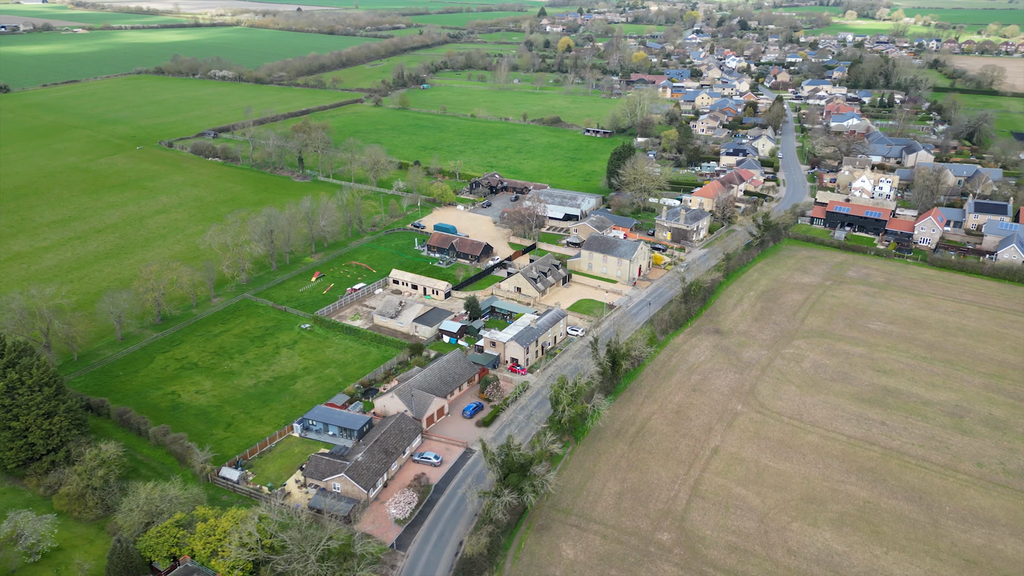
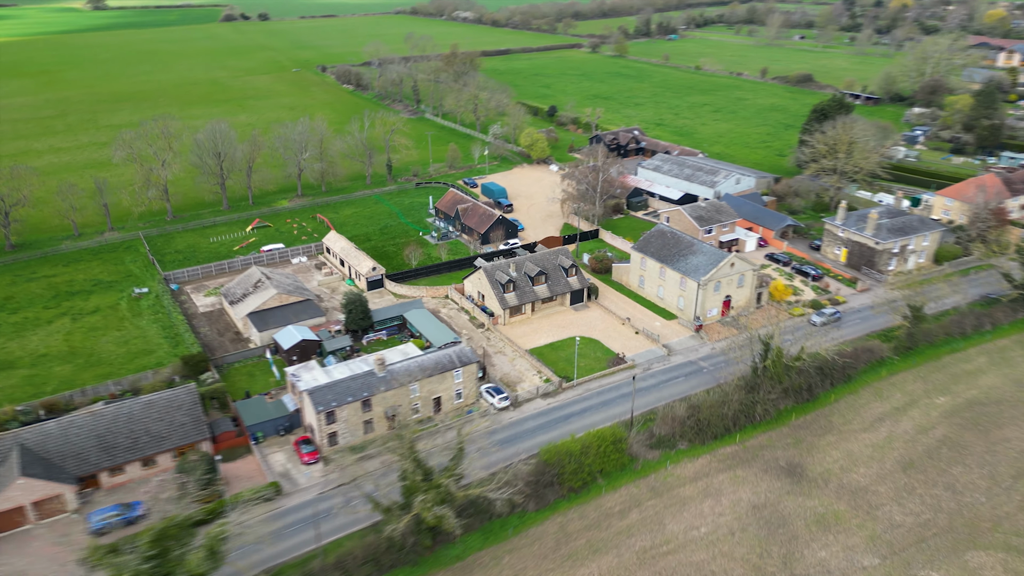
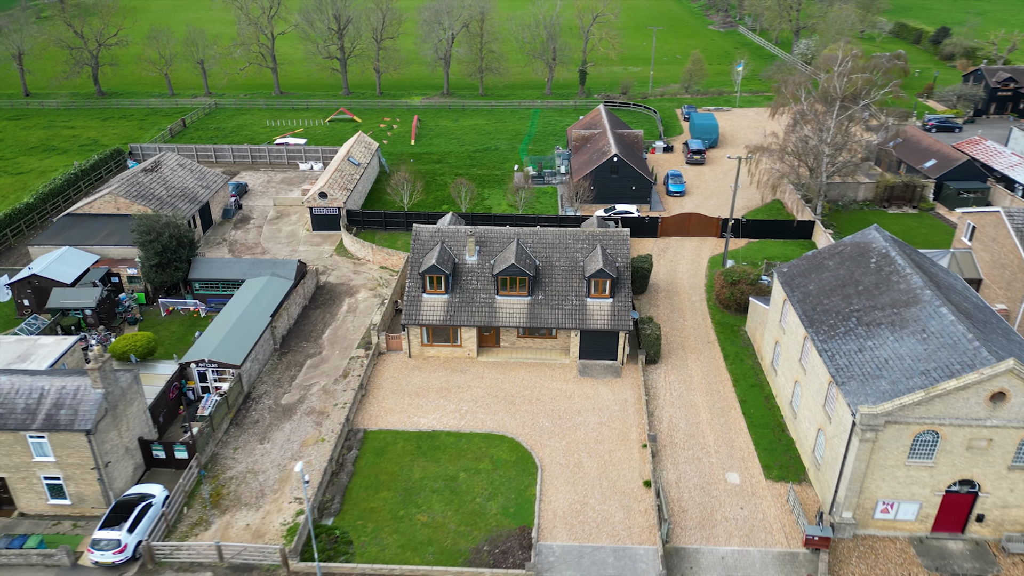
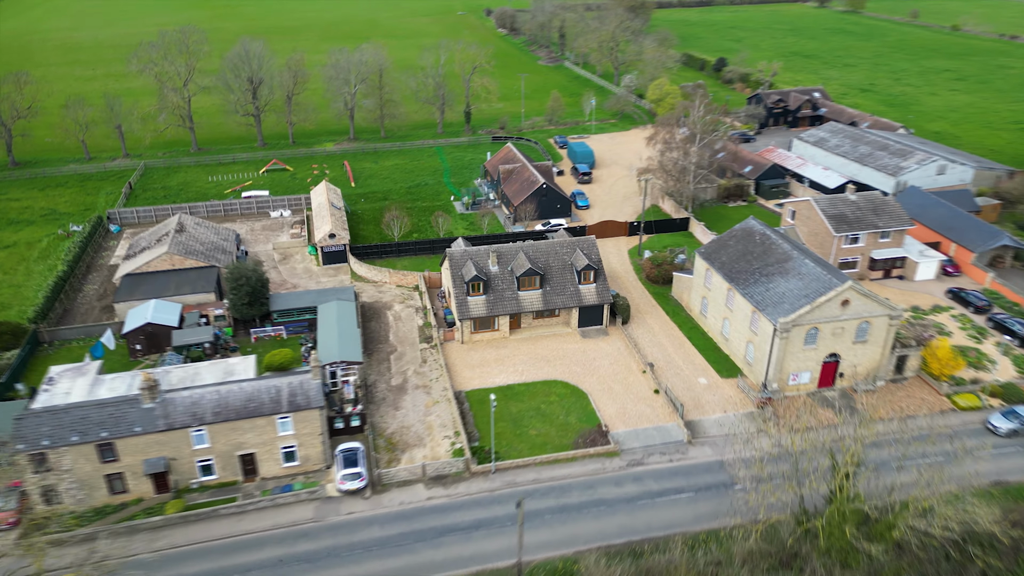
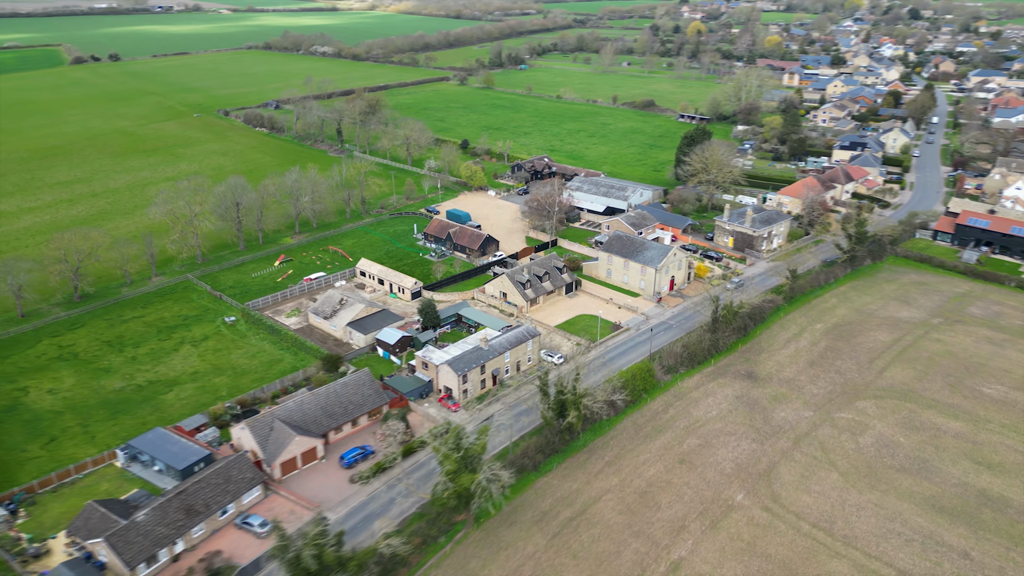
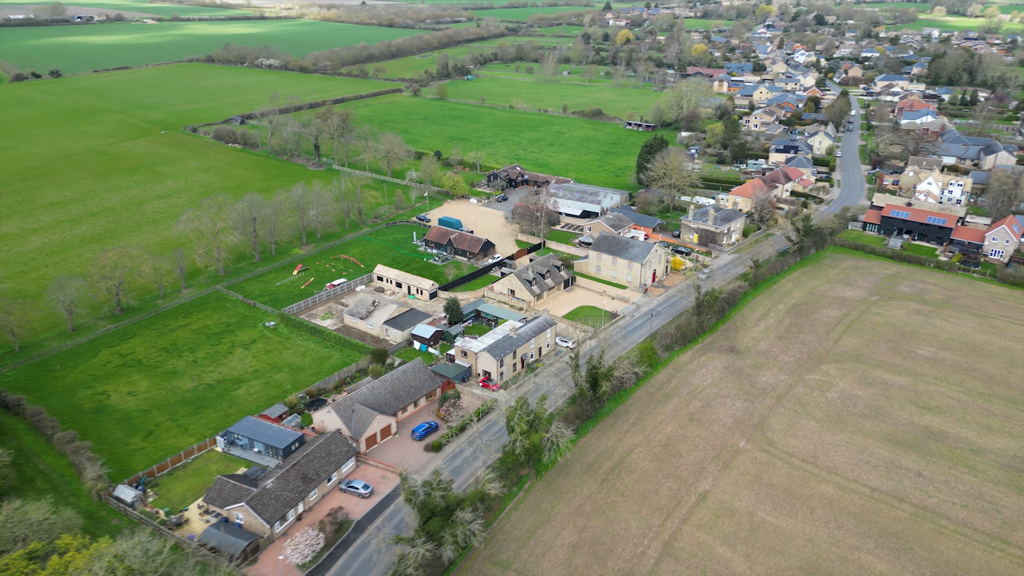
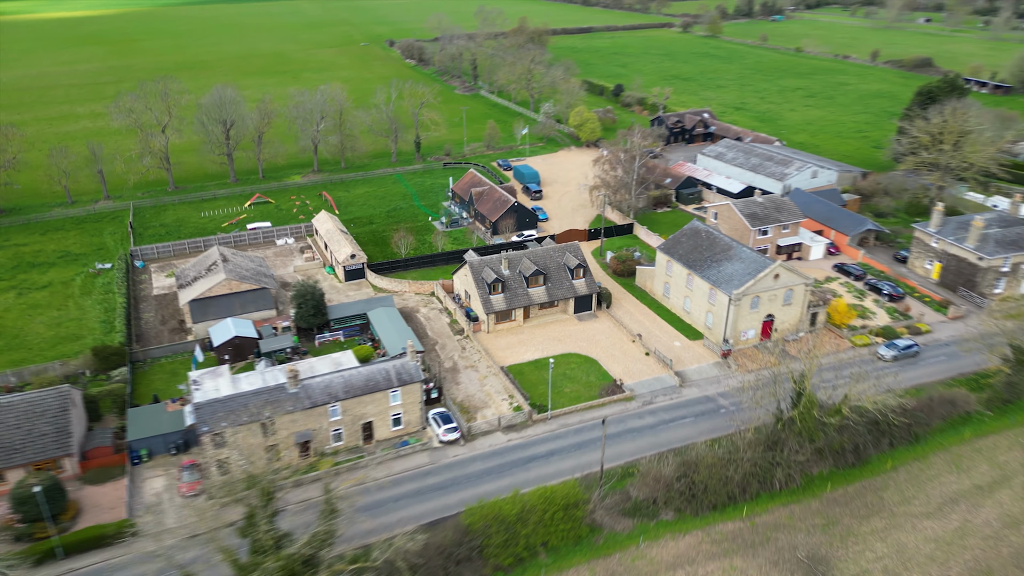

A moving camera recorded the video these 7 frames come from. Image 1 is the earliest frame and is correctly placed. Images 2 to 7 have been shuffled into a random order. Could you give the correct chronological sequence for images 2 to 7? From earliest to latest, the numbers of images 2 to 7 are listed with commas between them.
6, 5, 2, 7, 4, 3
